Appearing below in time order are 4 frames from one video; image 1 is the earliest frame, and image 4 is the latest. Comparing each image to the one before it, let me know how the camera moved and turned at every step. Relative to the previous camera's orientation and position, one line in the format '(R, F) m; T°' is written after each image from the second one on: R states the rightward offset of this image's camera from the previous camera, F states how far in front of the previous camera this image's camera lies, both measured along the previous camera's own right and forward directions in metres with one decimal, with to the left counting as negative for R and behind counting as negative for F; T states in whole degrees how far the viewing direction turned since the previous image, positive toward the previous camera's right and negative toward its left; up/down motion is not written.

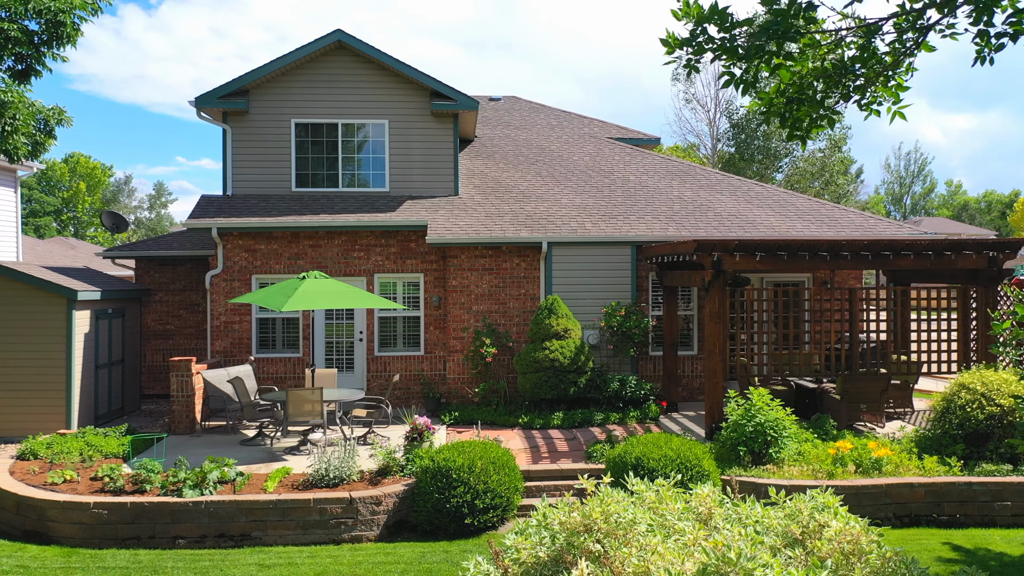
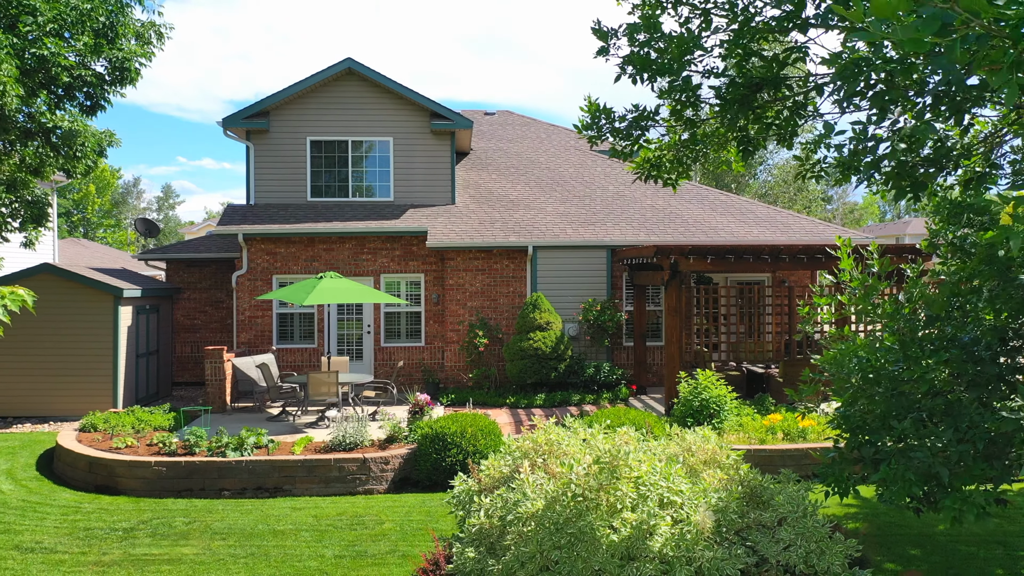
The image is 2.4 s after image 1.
(+0.1, -1.5) m; 0°
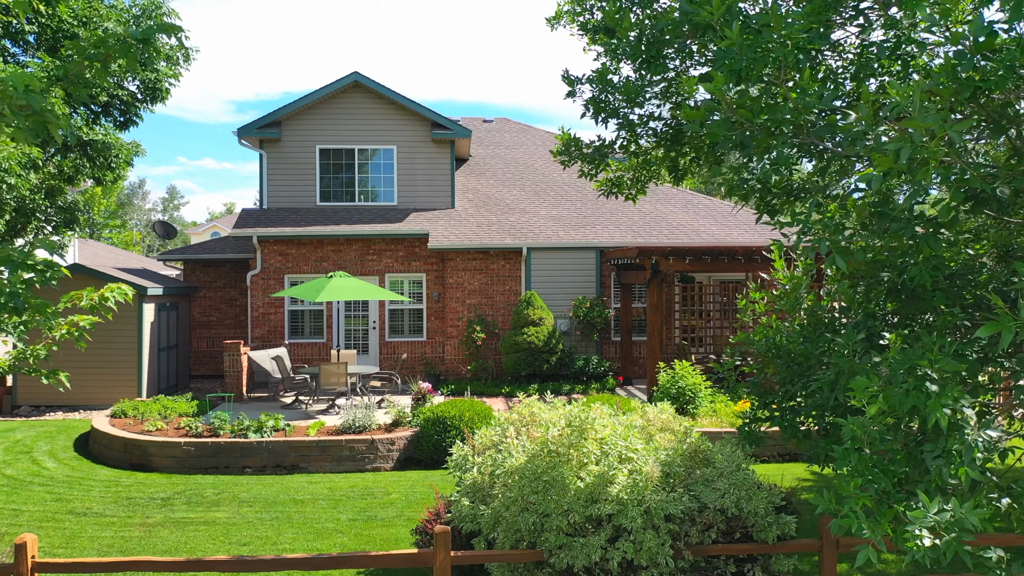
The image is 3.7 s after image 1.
(+0.1, -0.9) m; 0°
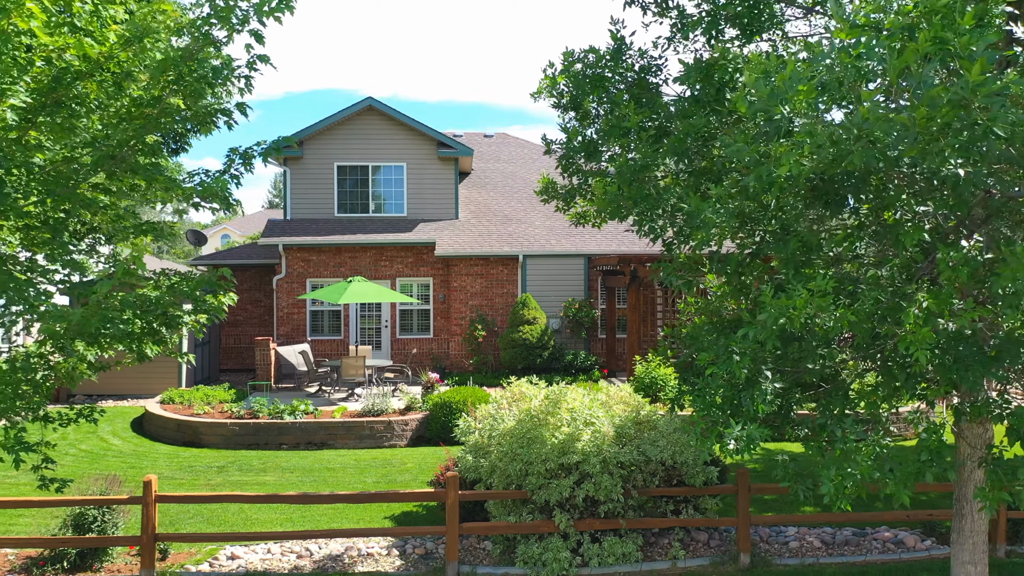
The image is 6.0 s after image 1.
(+0.1, -1.6) m; 0°
